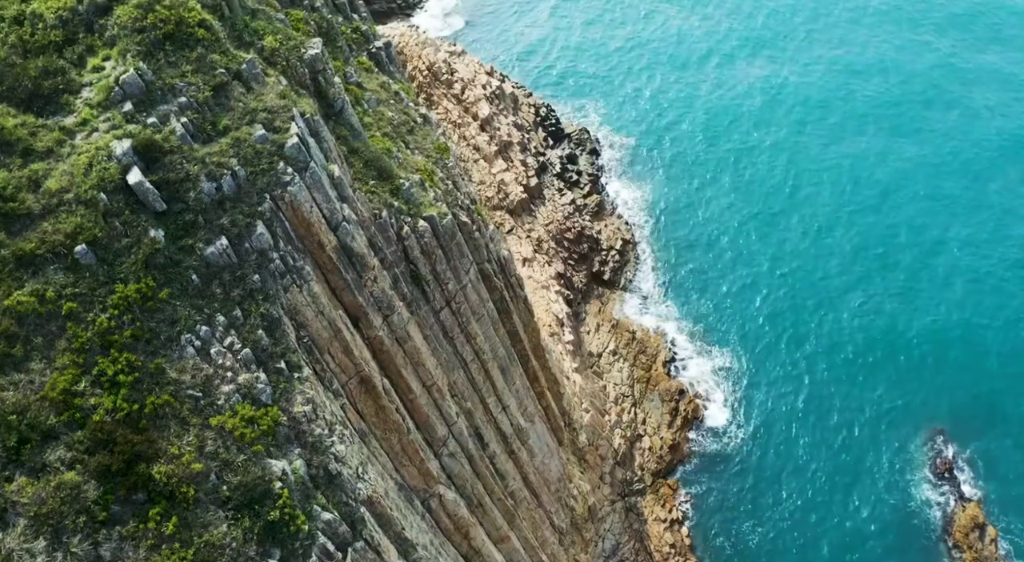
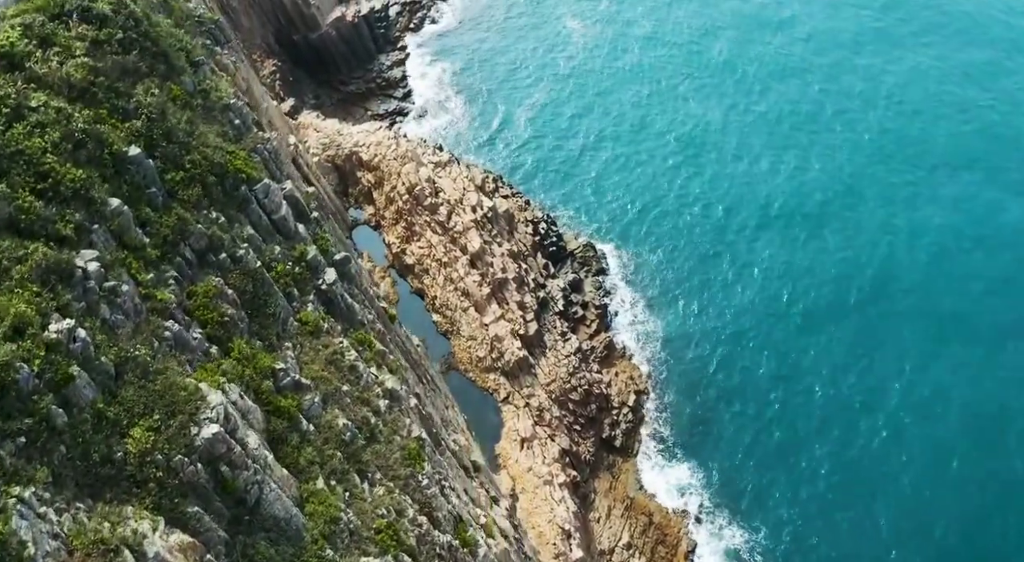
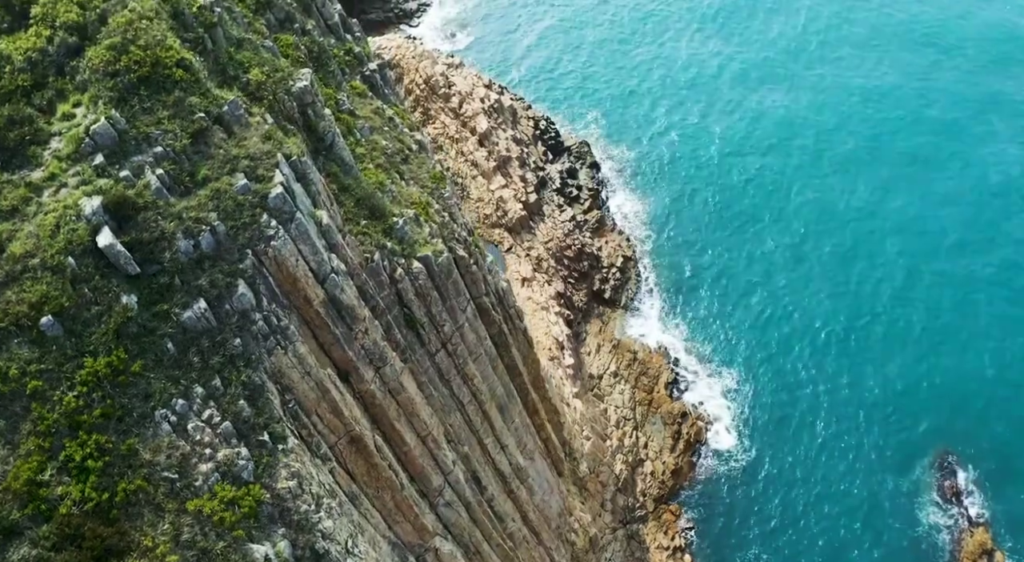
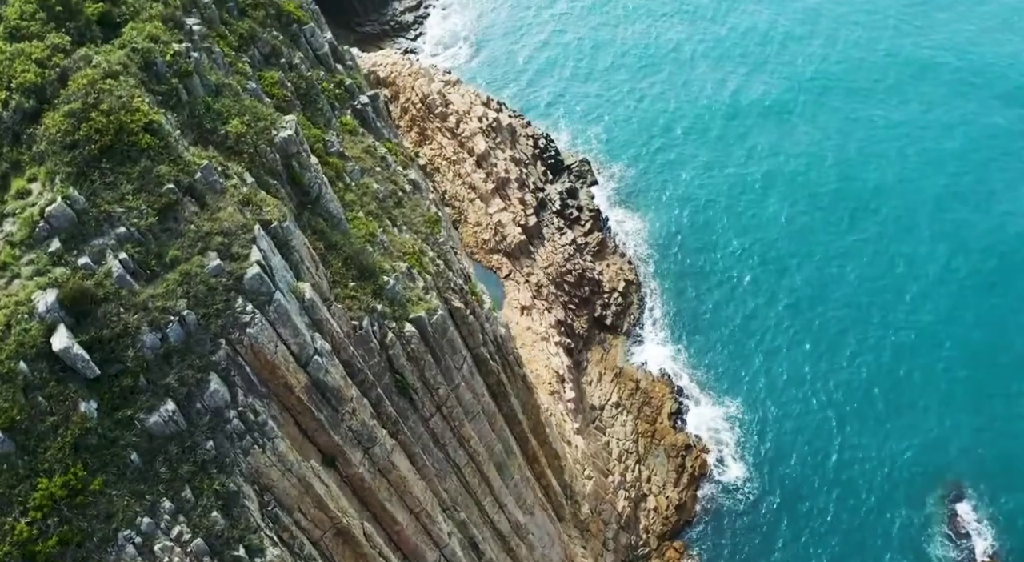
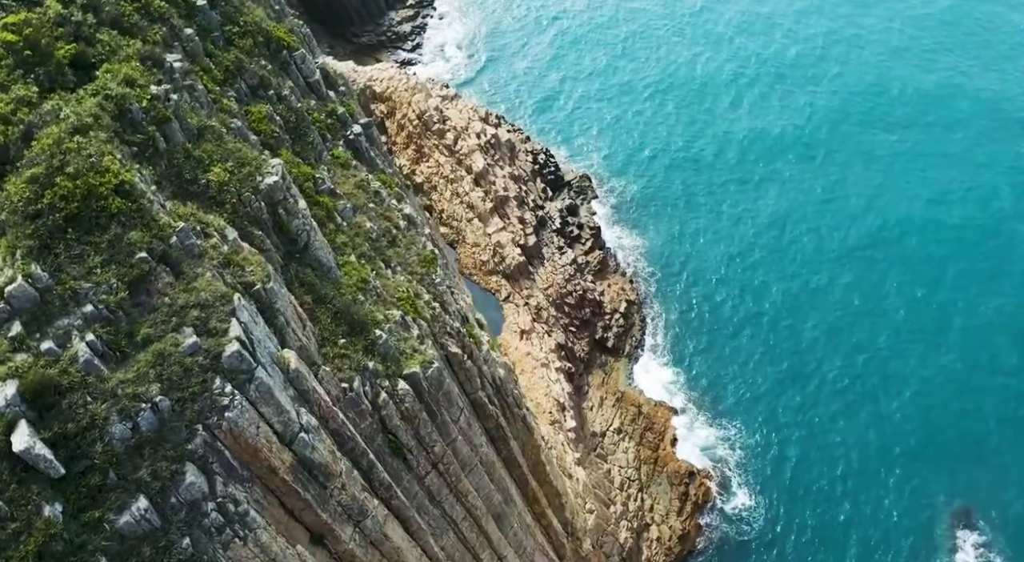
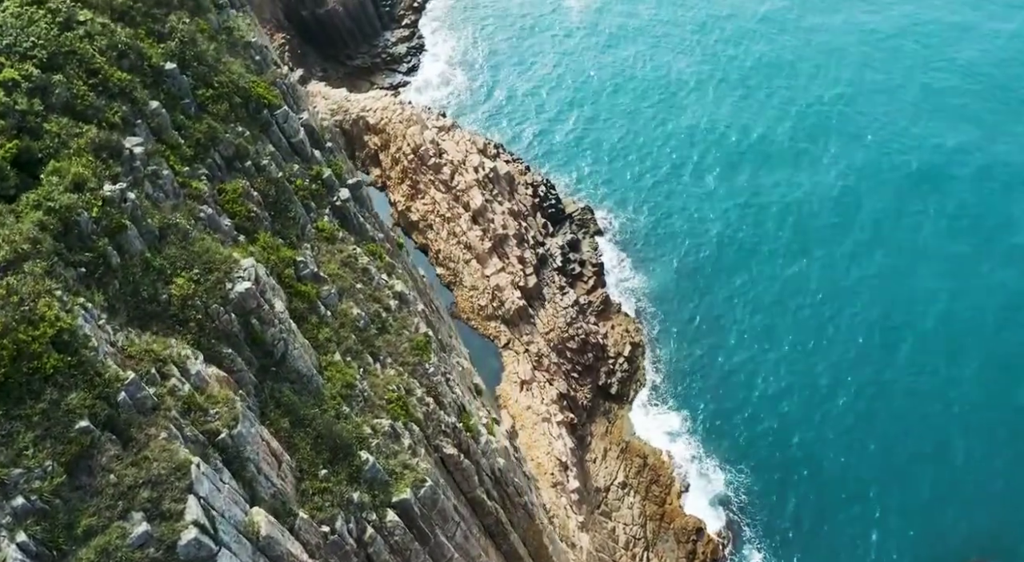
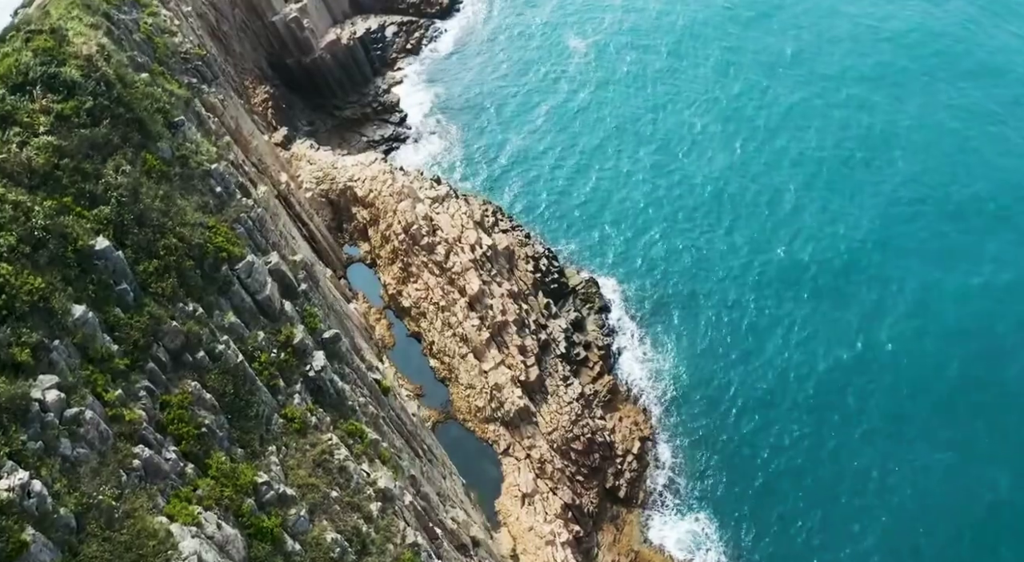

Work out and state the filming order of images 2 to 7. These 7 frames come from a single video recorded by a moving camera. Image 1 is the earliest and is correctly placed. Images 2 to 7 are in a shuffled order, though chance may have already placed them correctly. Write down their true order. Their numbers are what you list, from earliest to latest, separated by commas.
3, 4, 5, 6, 2, 7
